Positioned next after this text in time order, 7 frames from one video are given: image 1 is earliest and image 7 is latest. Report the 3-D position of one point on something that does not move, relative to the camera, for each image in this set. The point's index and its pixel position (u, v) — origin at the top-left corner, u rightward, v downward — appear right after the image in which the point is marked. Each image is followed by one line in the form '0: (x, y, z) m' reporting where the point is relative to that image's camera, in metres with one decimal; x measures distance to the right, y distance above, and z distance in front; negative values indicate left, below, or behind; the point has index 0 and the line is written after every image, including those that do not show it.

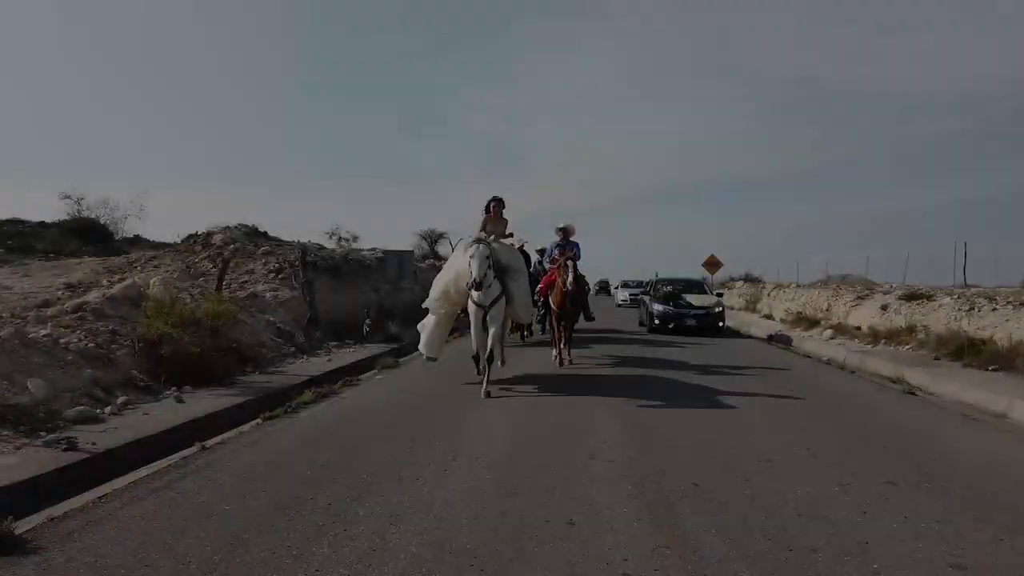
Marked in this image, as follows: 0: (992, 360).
0: (+7.8, -1.2, +12.1) m
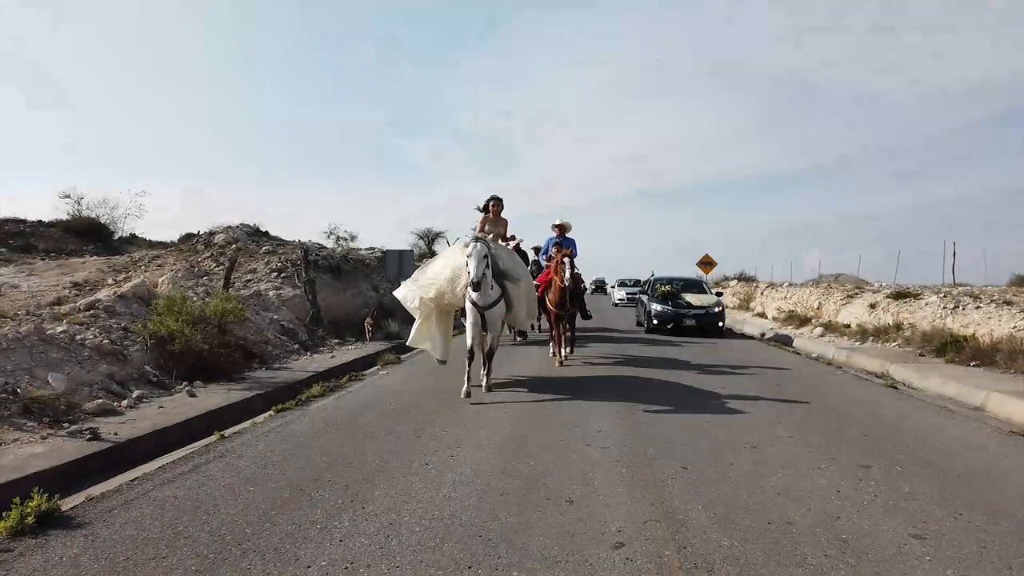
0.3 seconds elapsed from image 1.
0: (+7.8, -1.2, +12.6) m
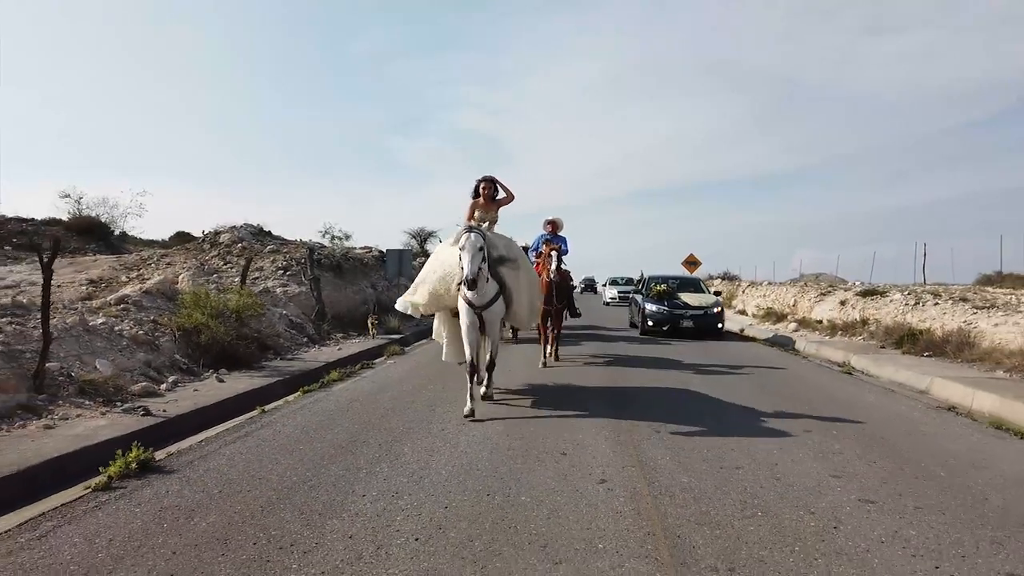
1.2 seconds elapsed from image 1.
0: (+7.7, -1.1, +13.9) m
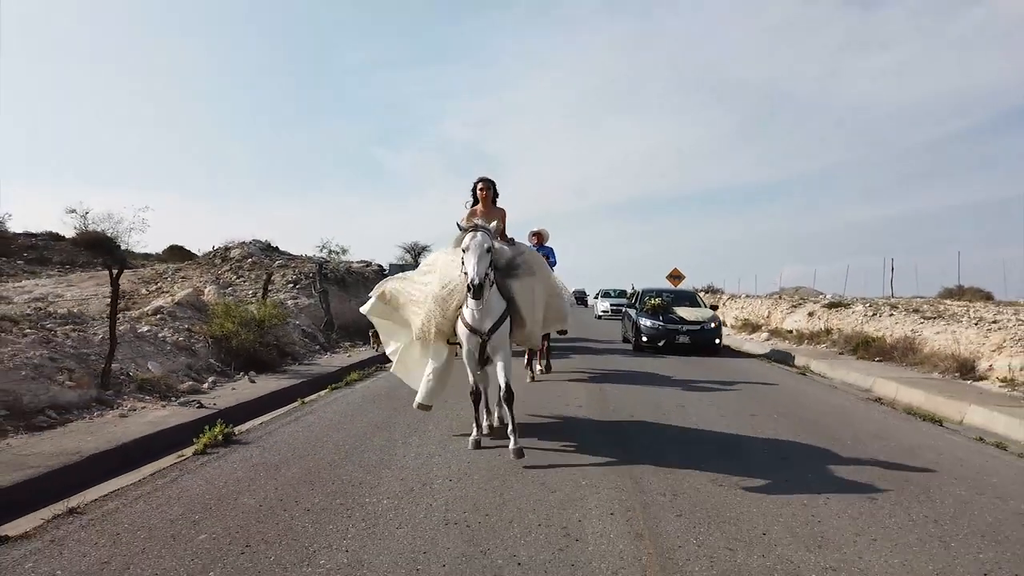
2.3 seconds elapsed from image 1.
0: (+7.7, -1.4, +15.6) m
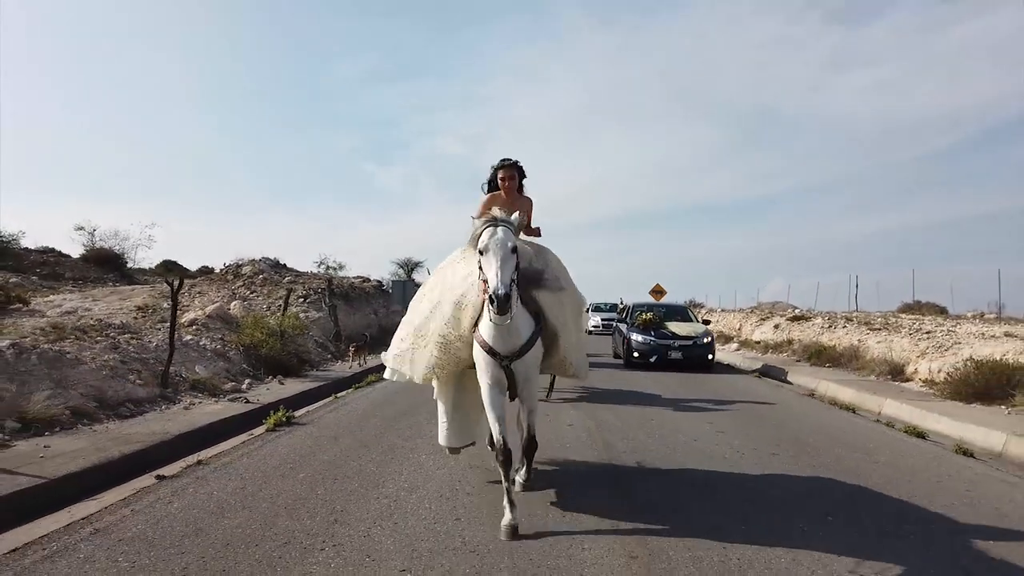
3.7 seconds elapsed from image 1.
0: (+7.5, -1.7, +17.7) m
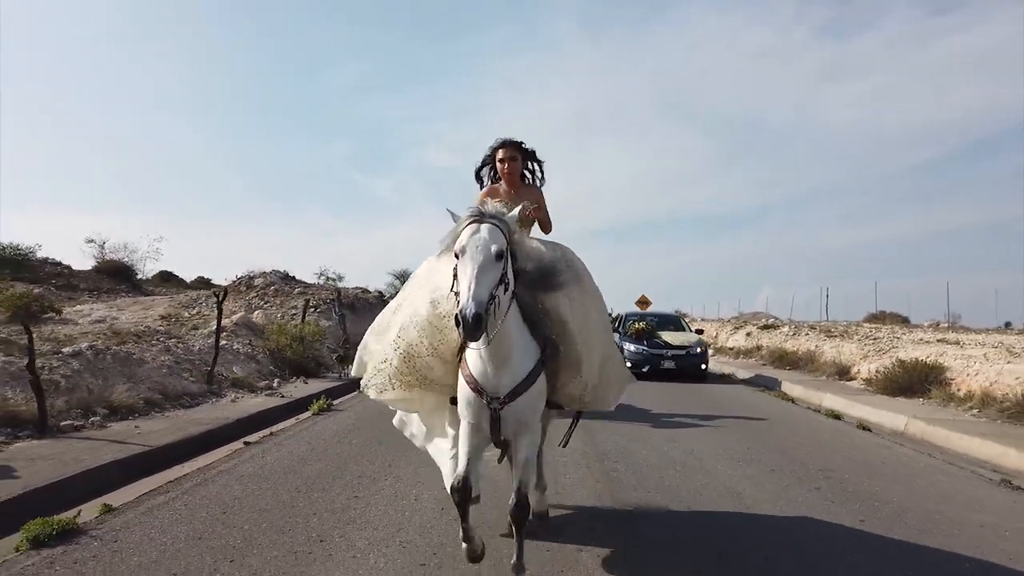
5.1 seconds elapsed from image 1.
0: (+7.4, -2.0, +19.9) m
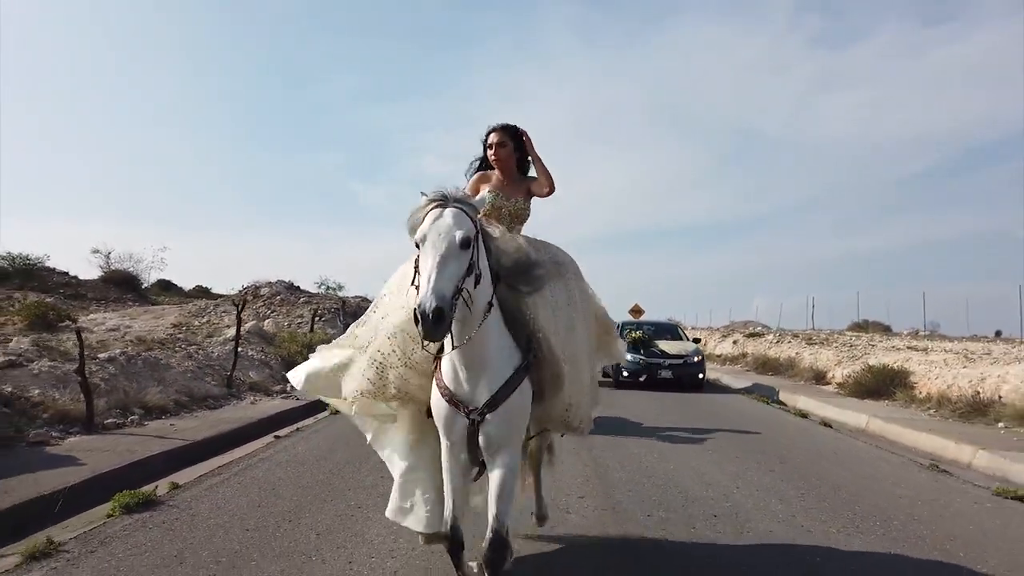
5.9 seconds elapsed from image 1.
0: (+7.3, -2.3, +21.1) m
